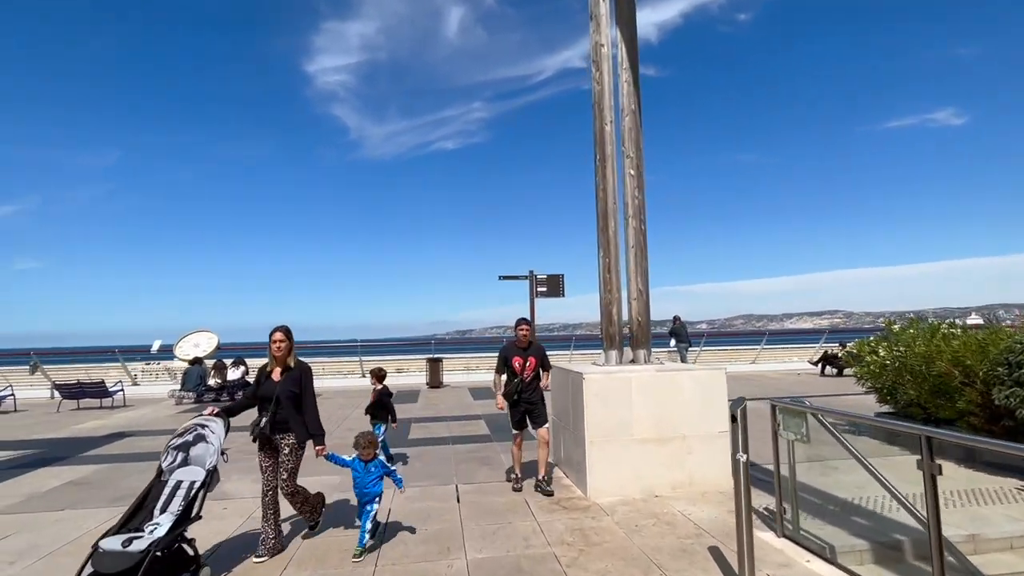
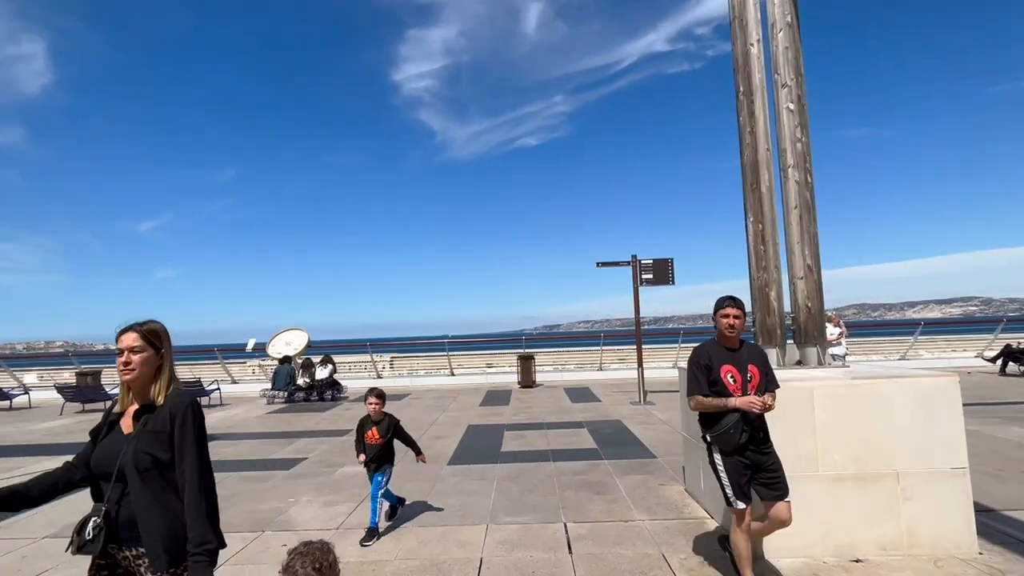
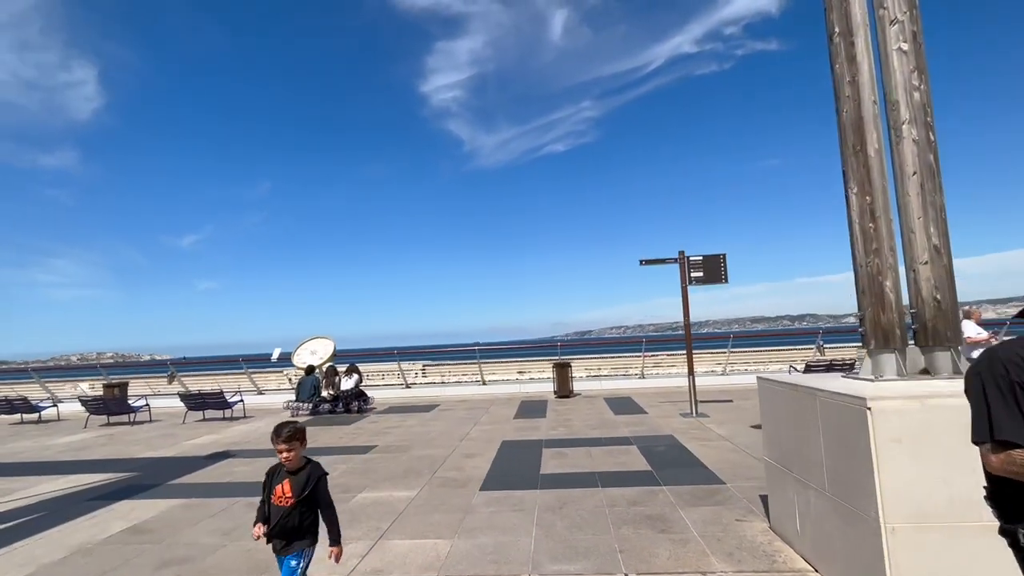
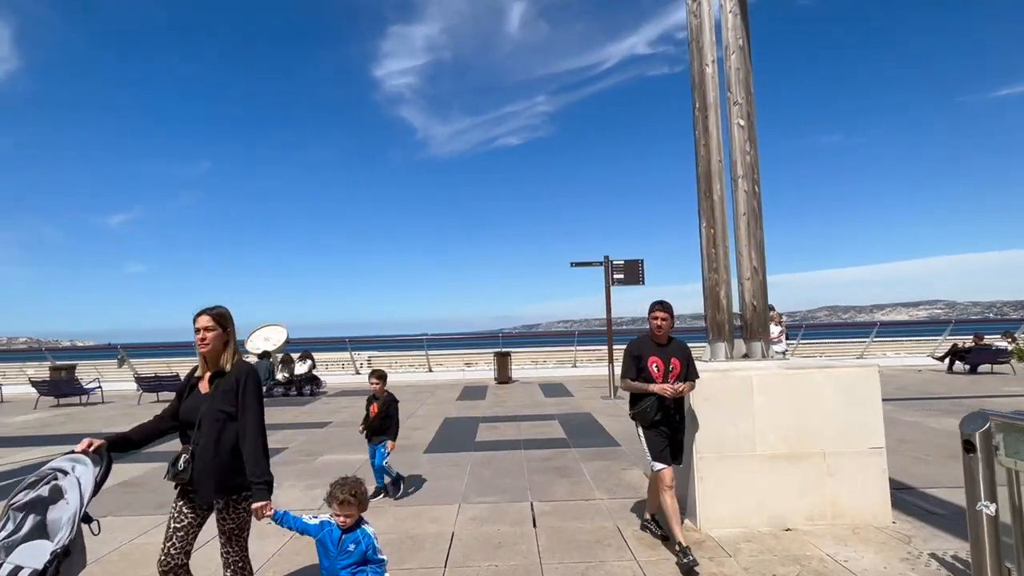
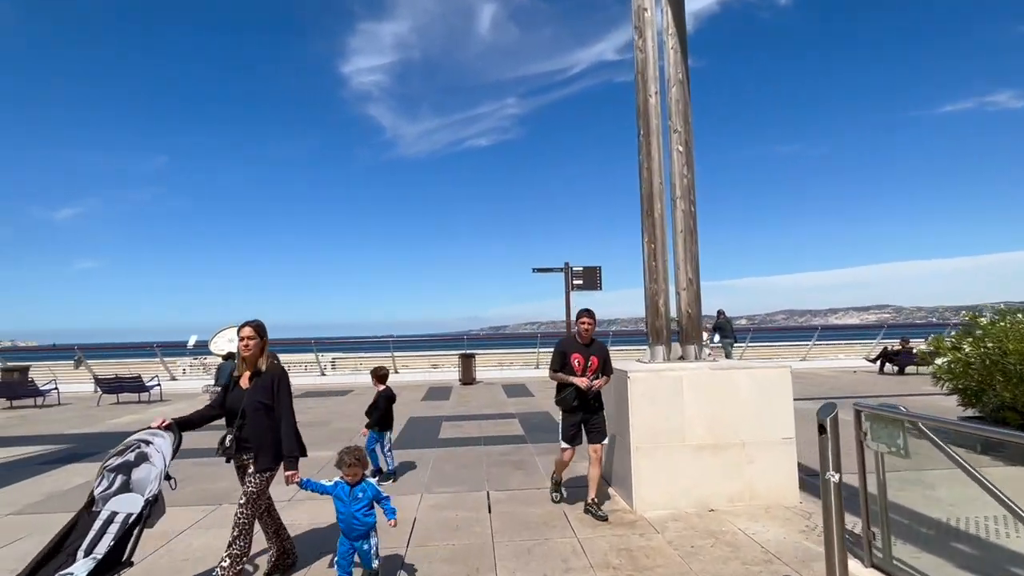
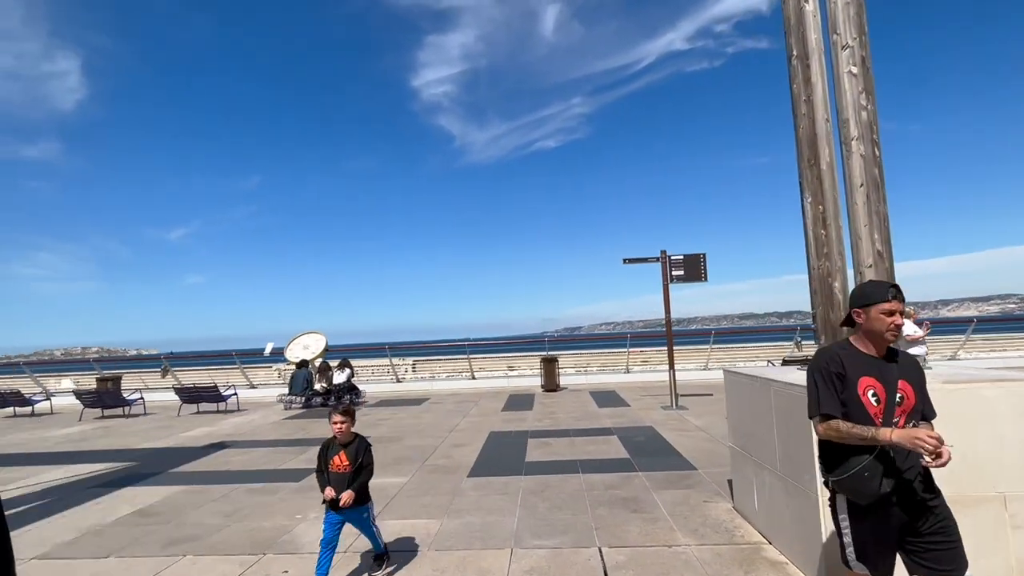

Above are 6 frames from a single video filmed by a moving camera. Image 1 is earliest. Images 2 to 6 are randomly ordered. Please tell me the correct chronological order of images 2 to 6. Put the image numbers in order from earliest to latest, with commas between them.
5, 4, 2, 6, 3
